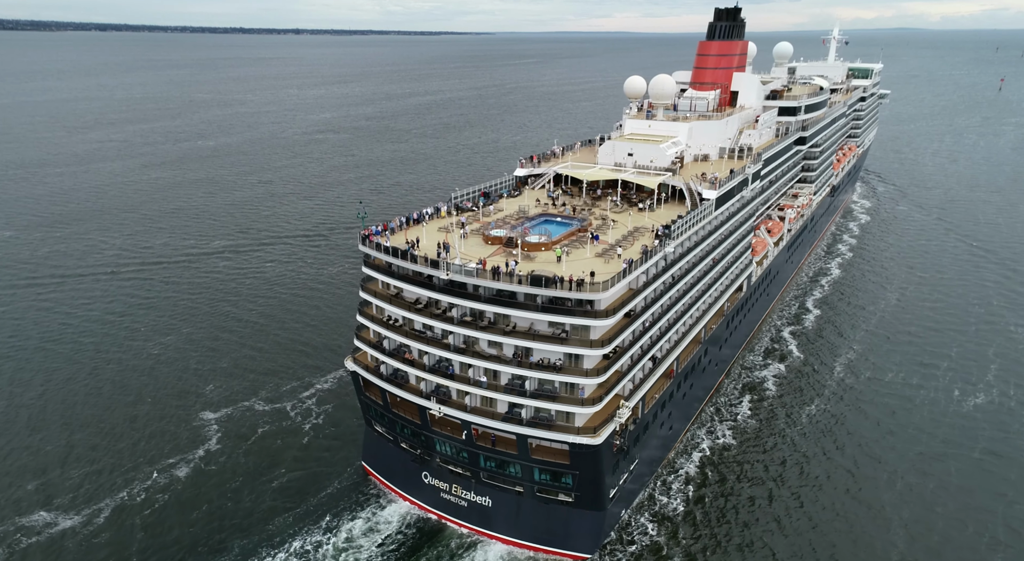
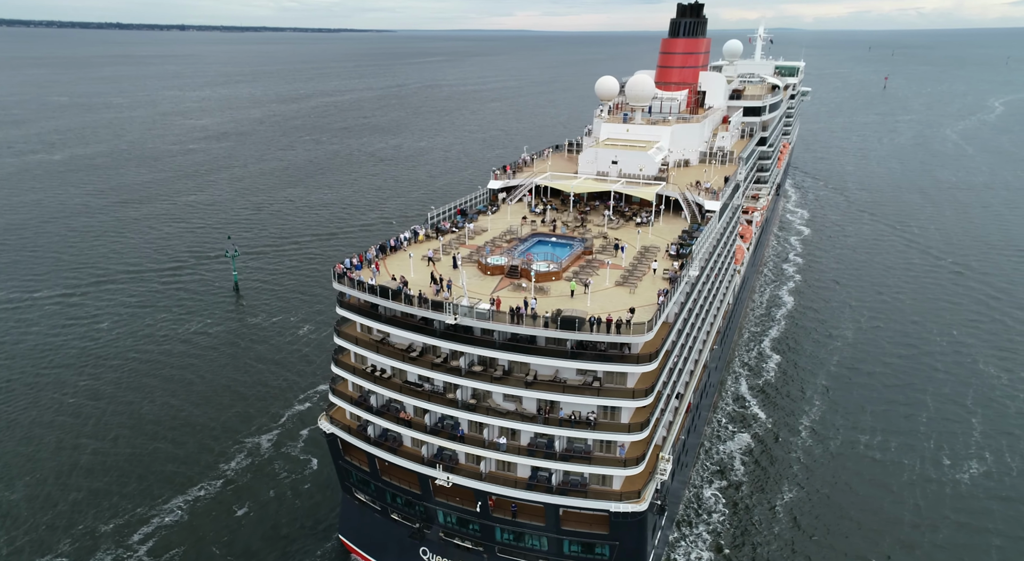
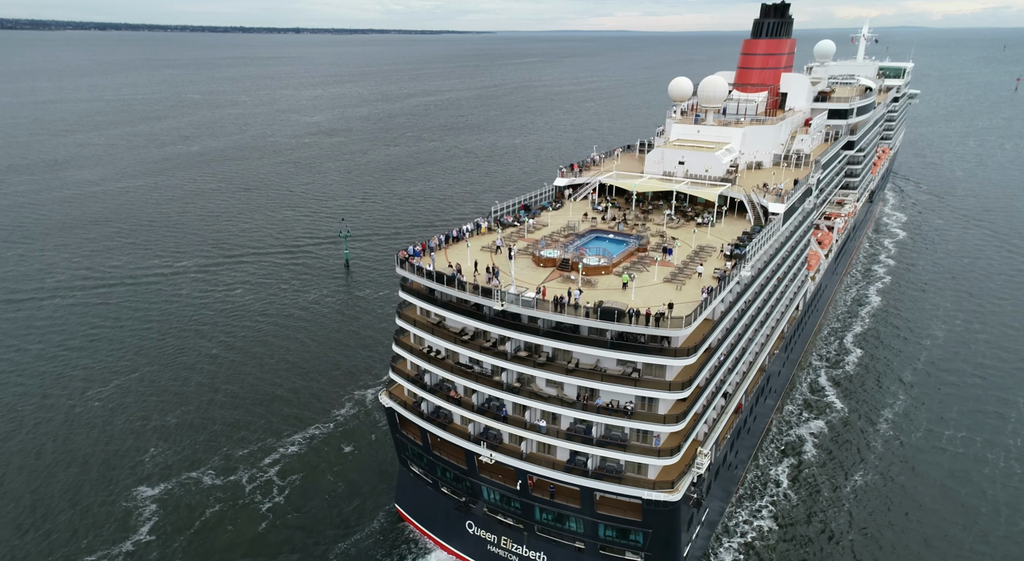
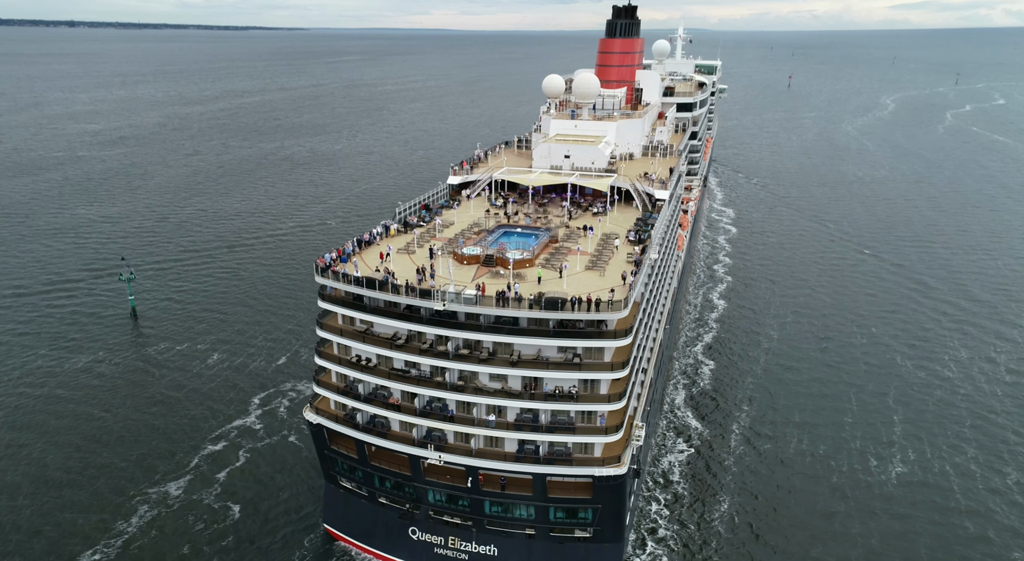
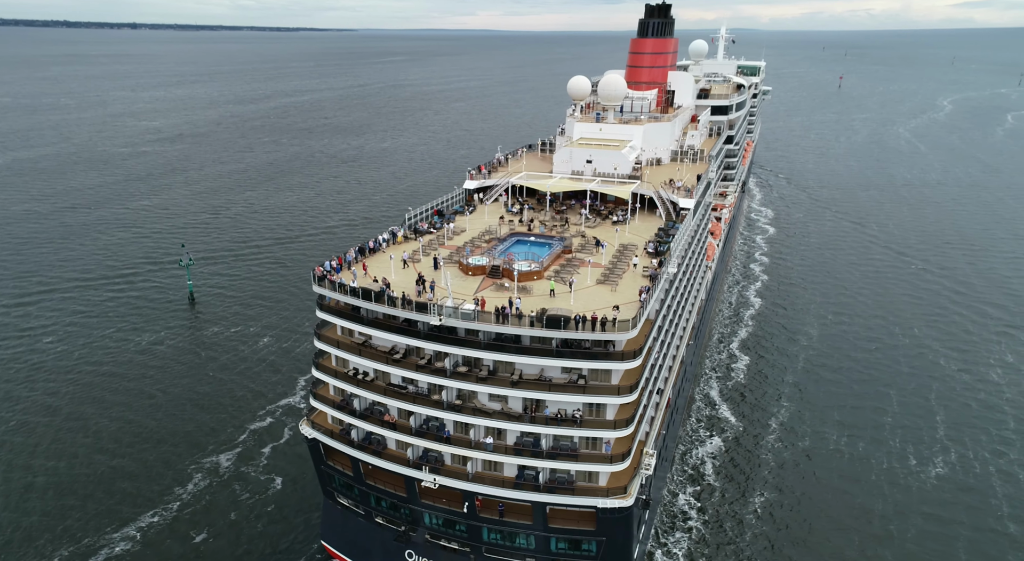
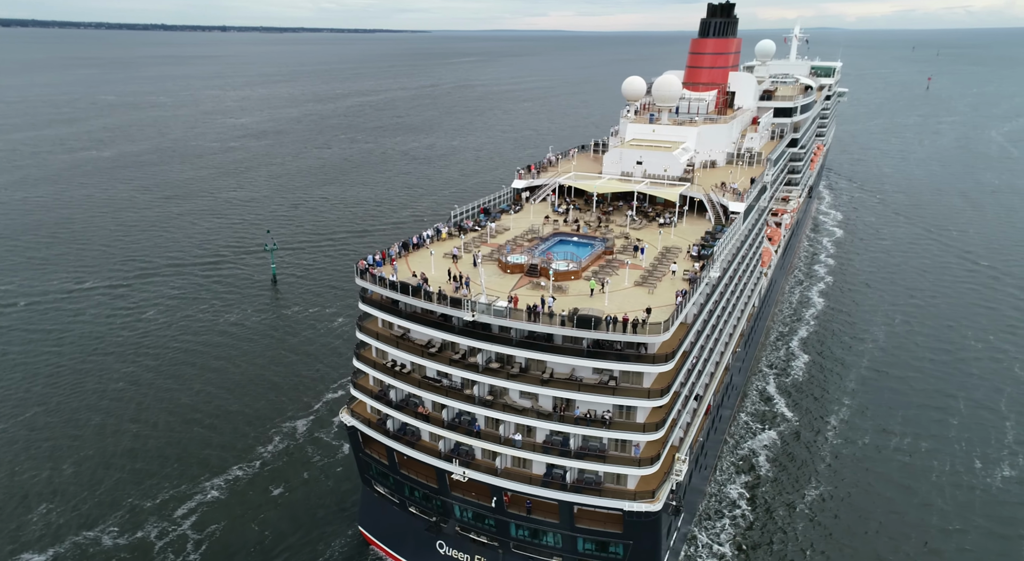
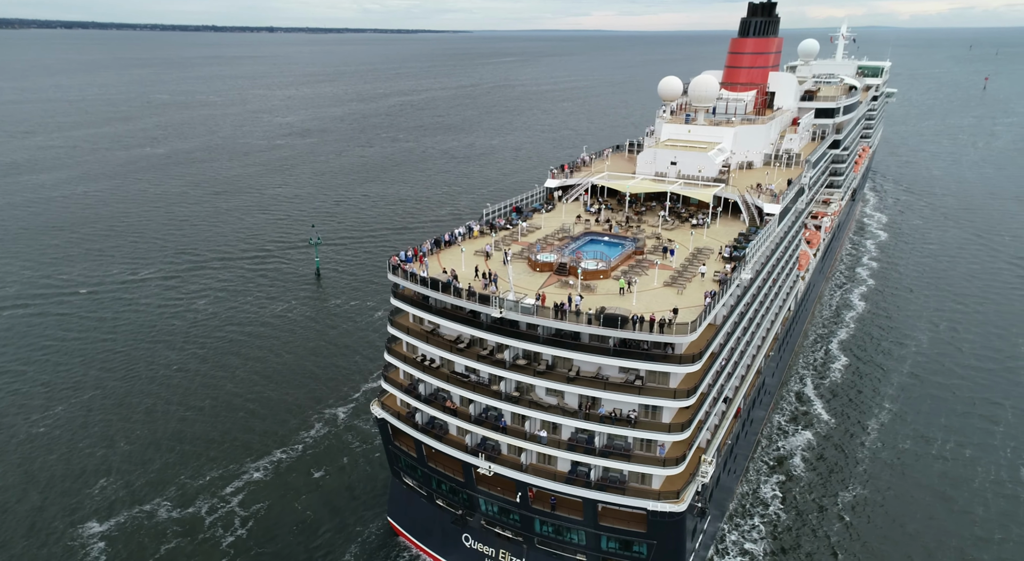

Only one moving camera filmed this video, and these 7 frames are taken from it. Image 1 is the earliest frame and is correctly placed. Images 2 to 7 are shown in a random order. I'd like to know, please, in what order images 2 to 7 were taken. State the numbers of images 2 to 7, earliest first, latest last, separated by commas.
3, 7, 6, 2, 5, 4
